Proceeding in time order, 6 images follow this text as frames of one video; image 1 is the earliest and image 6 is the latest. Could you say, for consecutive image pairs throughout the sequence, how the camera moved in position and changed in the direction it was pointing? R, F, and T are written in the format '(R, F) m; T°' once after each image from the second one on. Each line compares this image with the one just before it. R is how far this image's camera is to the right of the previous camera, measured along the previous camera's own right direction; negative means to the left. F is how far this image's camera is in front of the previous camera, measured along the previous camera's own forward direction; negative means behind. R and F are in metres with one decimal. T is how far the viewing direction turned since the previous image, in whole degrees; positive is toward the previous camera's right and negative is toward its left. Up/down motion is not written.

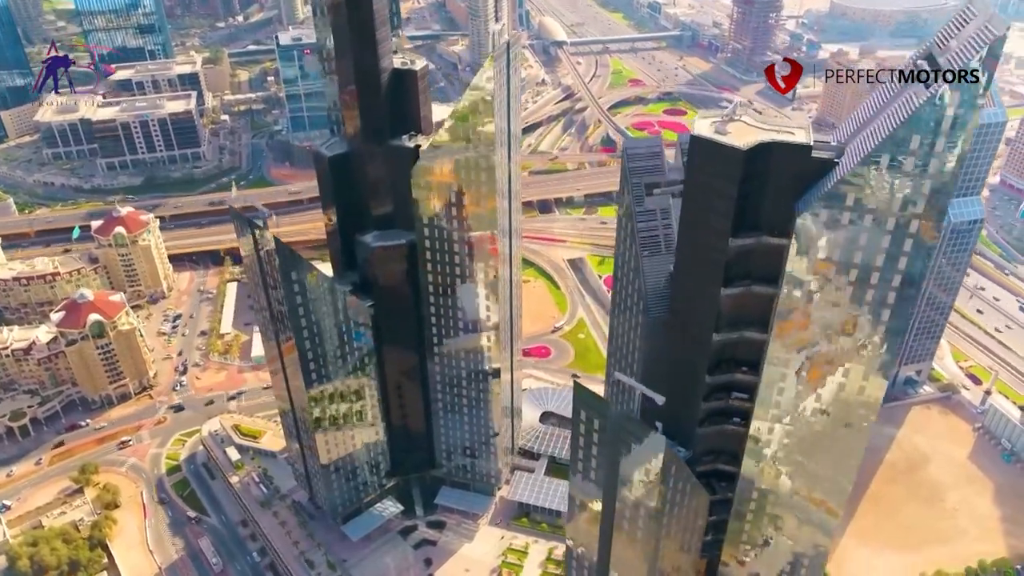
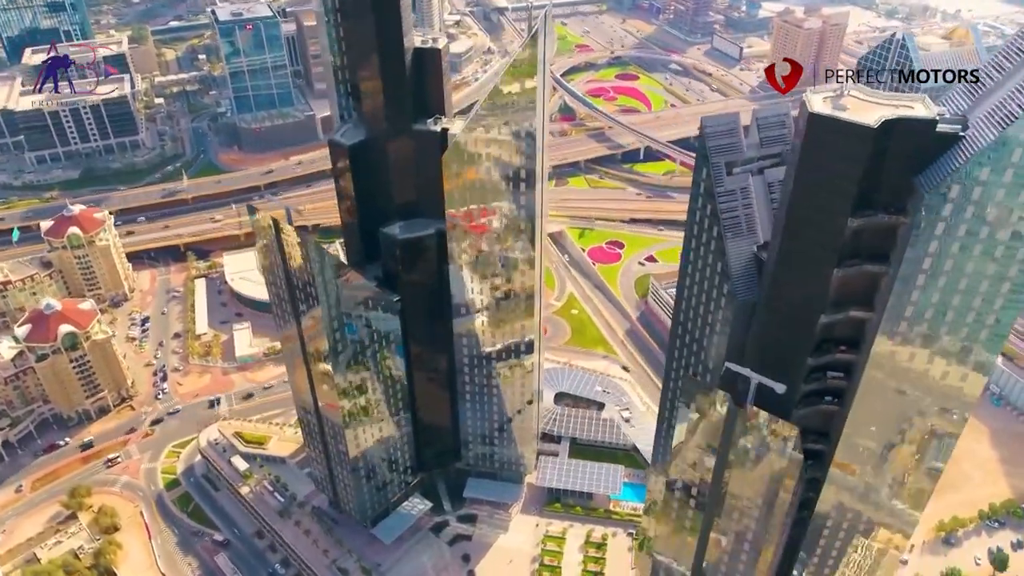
(-22.6, +7.3) m; +5°
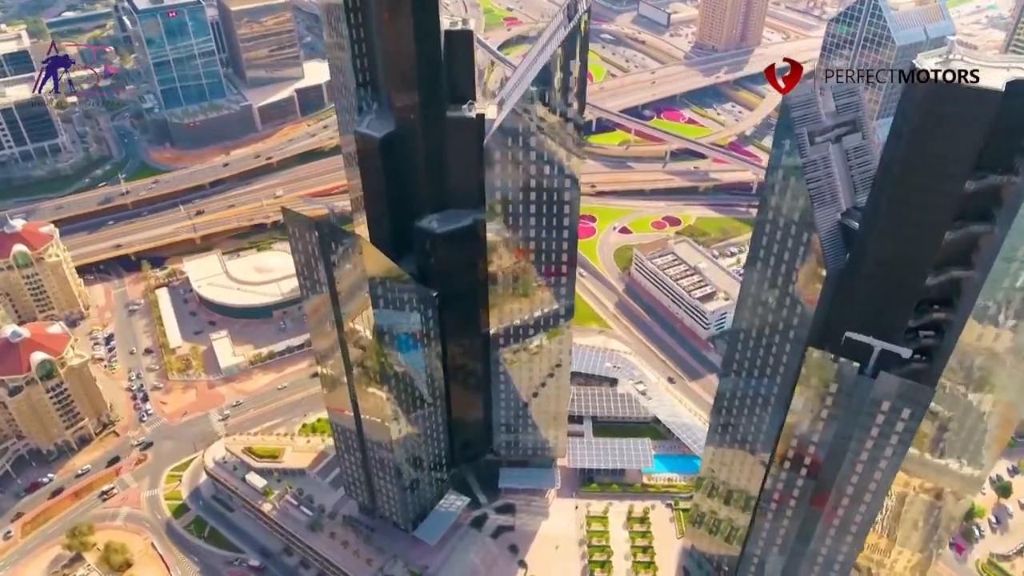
(-26.9, +5.3) m; +7°
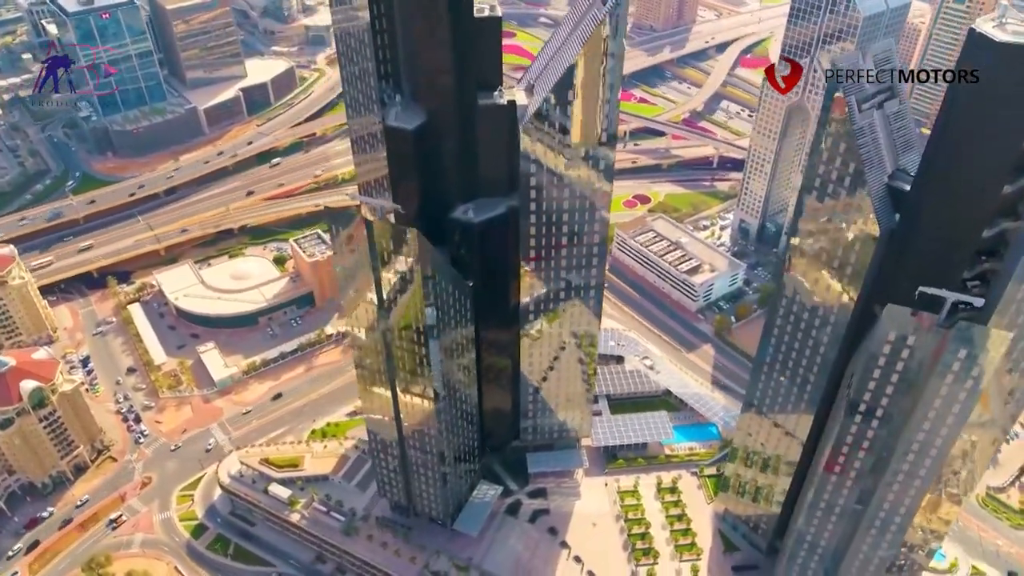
(-22.7, +0.8) m; +6°
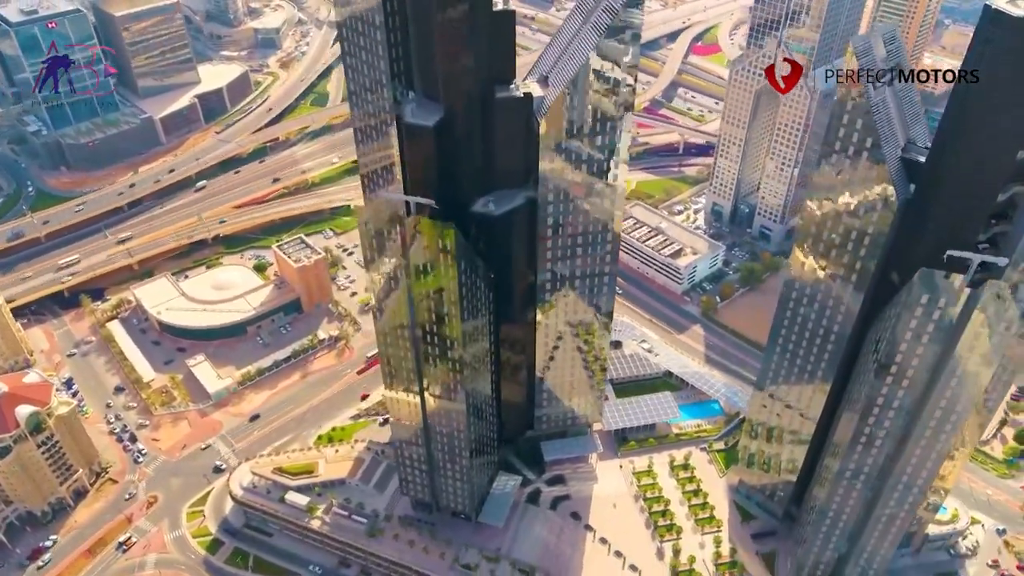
(-16.1, -1.2) m; +4°
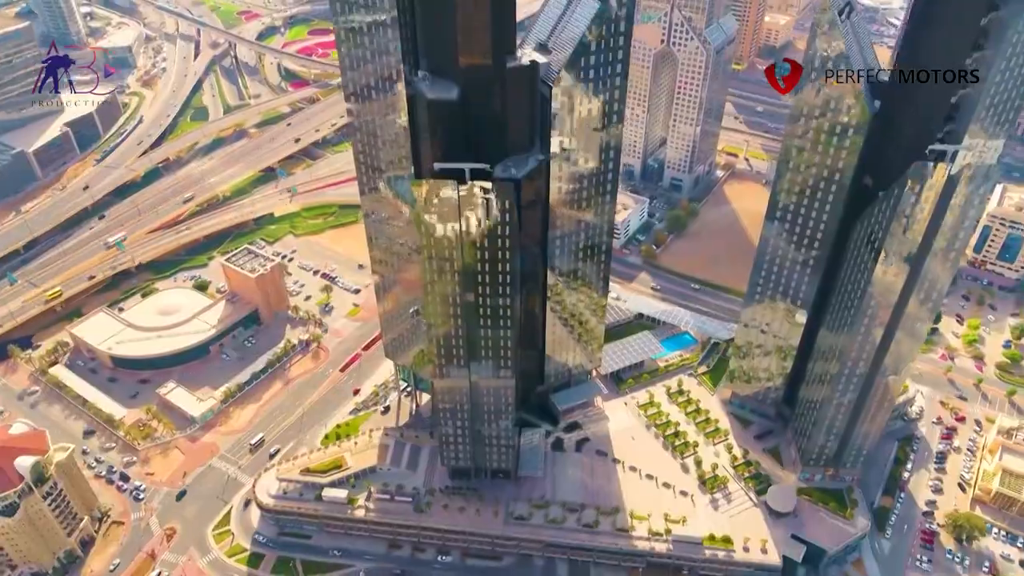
(-39.6, -6.2) m; +12°
